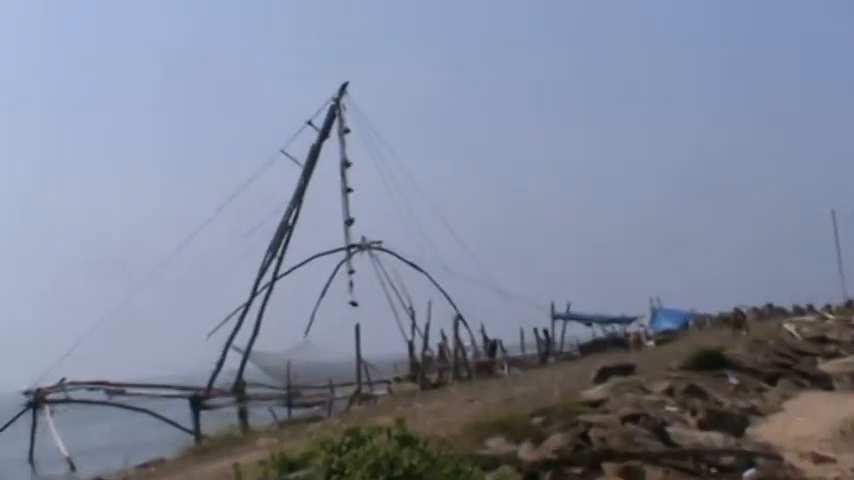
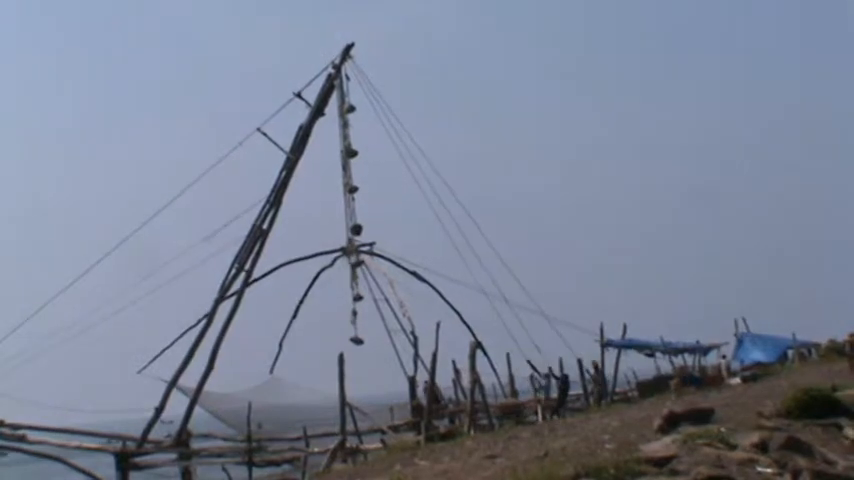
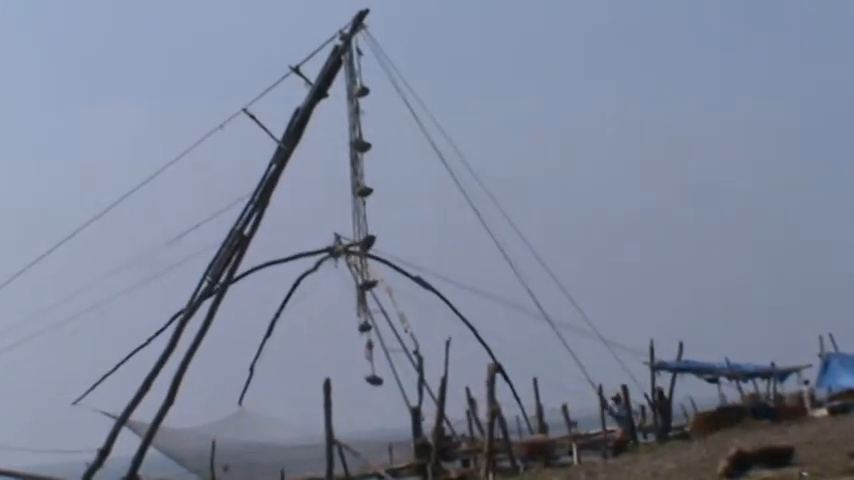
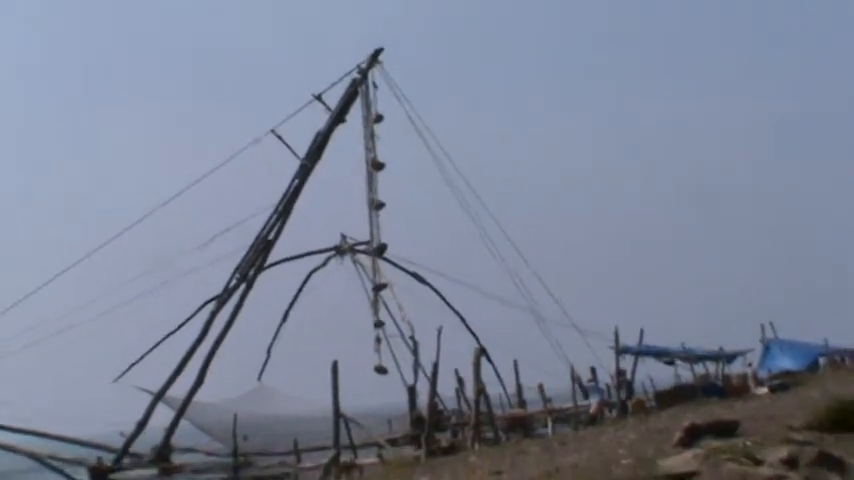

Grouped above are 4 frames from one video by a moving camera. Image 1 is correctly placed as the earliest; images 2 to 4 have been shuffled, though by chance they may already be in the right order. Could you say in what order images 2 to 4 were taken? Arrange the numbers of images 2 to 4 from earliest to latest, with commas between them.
2, 3, 4
